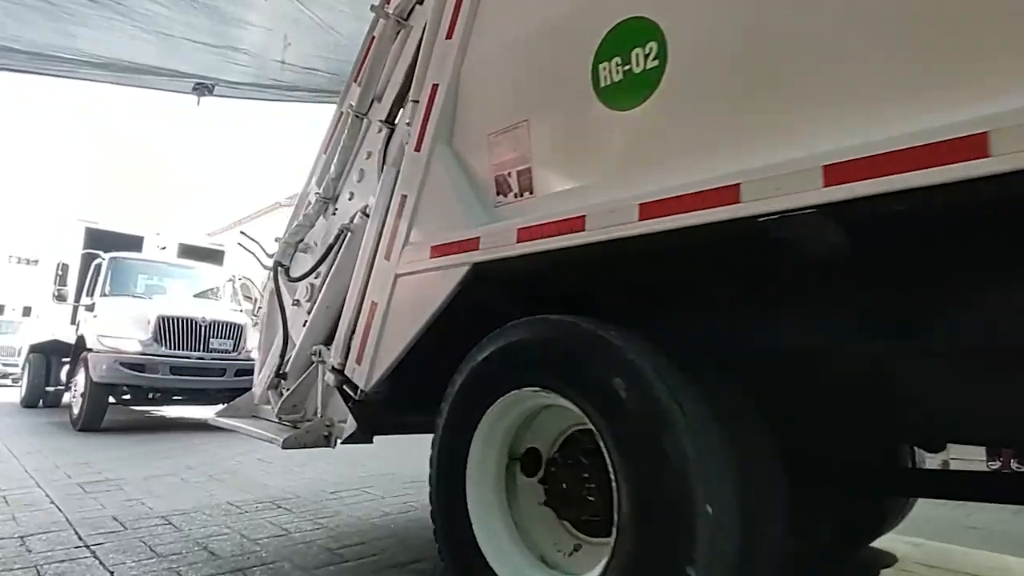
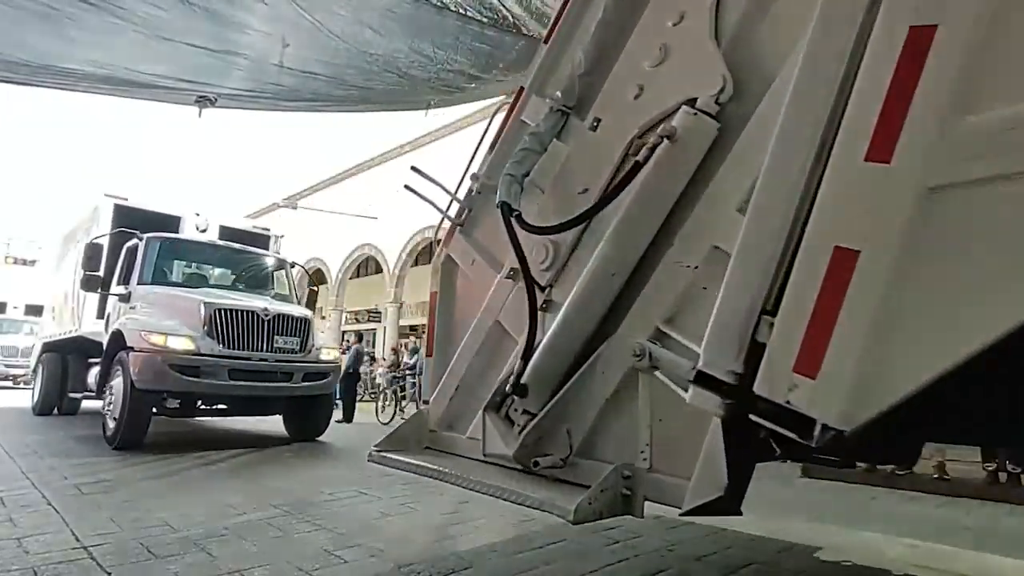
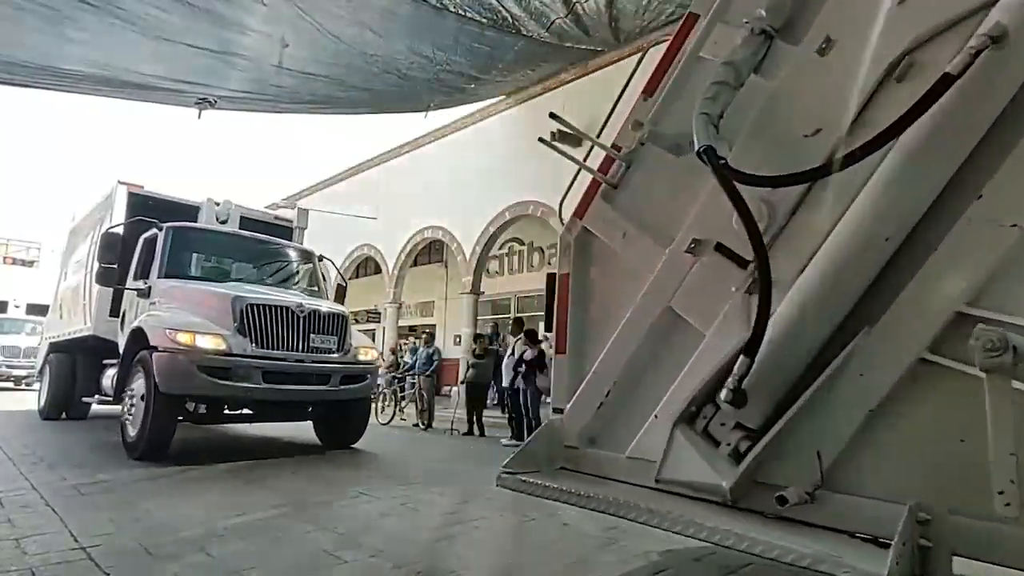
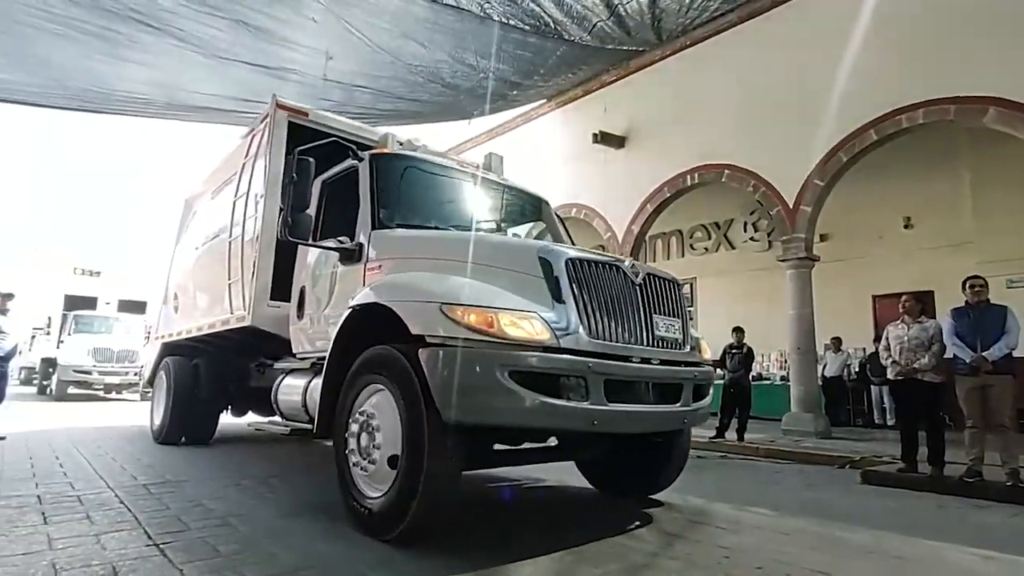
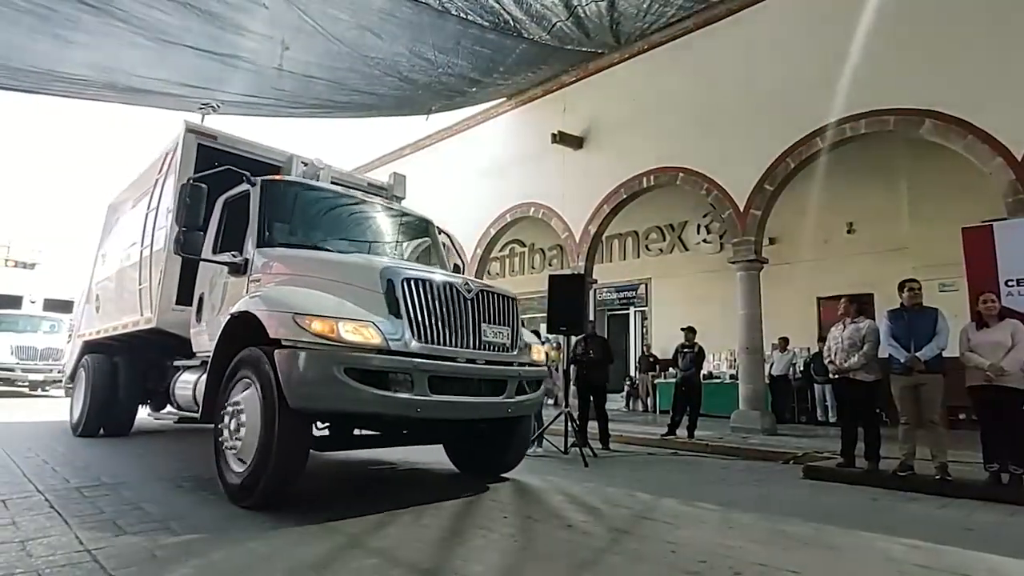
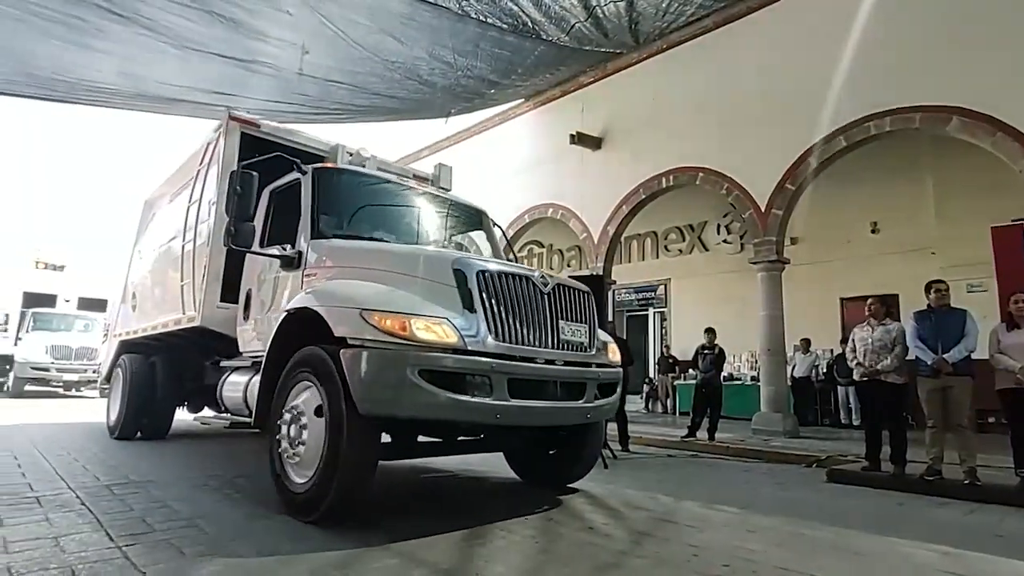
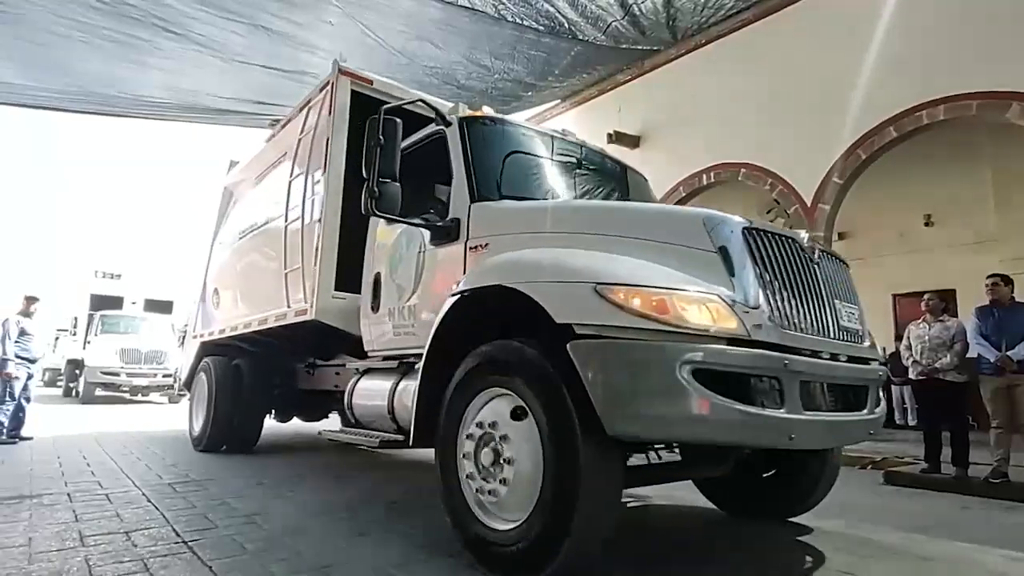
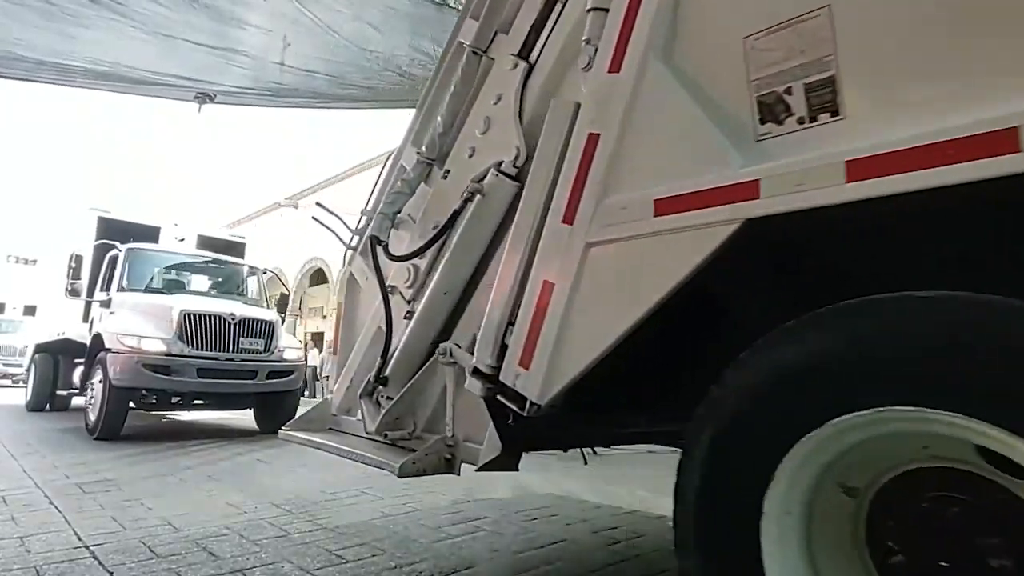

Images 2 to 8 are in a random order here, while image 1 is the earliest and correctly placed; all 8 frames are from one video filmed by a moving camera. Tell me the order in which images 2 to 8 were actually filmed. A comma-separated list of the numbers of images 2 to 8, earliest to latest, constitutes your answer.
8, 2, 3, 5, 6, 4, 7
